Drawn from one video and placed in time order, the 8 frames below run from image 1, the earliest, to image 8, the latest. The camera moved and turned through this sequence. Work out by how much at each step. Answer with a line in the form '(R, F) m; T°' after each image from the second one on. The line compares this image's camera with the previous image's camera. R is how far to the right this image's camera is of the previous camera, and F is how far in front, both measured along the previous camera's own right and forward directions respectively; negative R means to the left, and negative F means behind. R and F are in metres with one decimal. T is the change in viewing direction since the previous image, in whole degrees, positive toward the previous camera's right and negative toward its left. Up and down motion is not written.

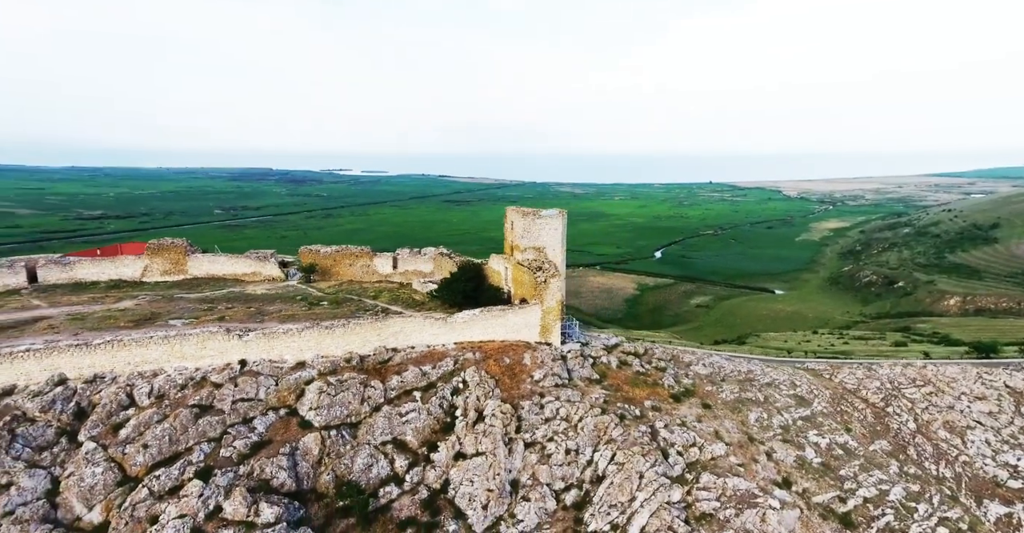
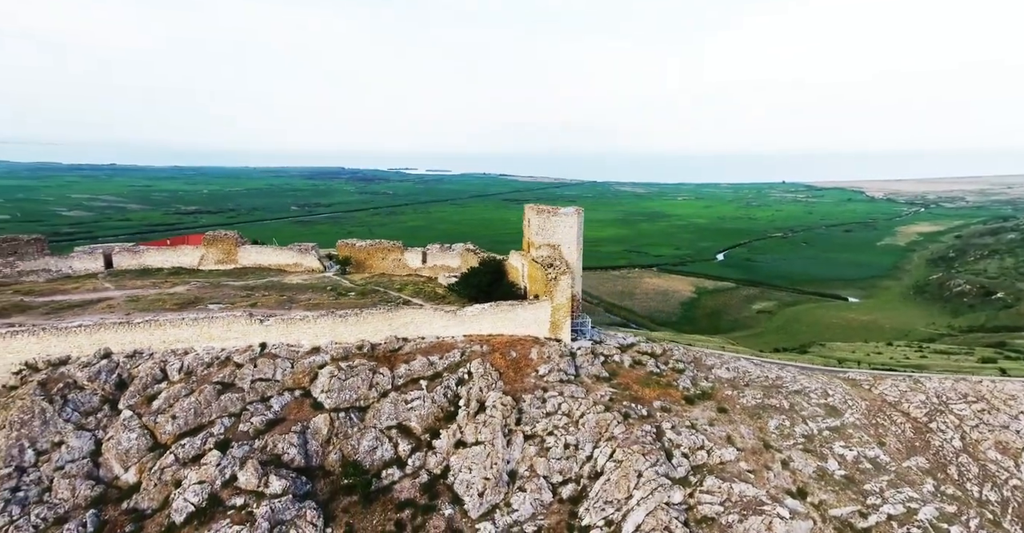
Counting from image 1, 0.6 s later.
(+1.4, -0.3) m; -6°
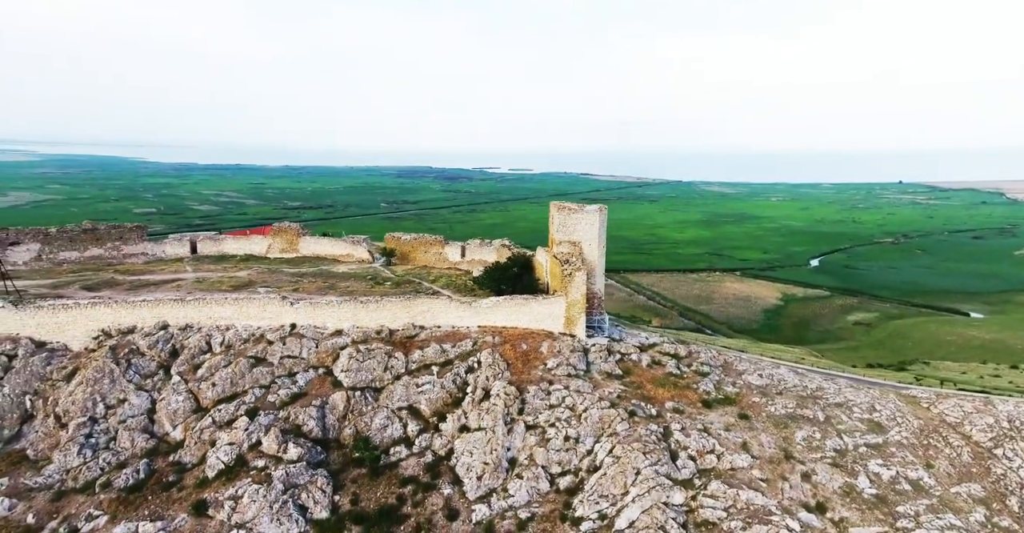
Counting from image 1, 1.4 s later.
(+1.9, -0.4) m; -8°
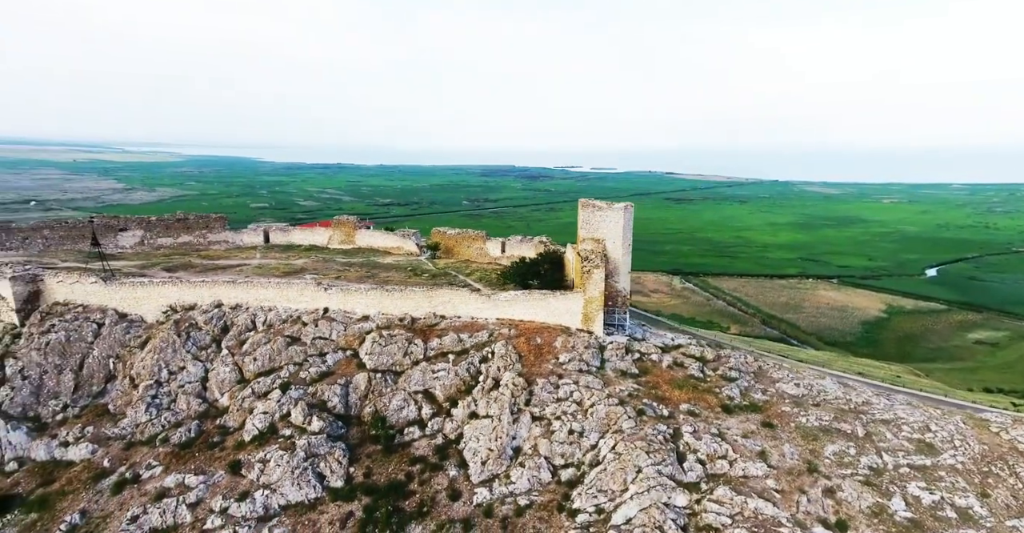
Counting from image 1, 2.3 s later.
(+1.9, -0.4) m; -8°
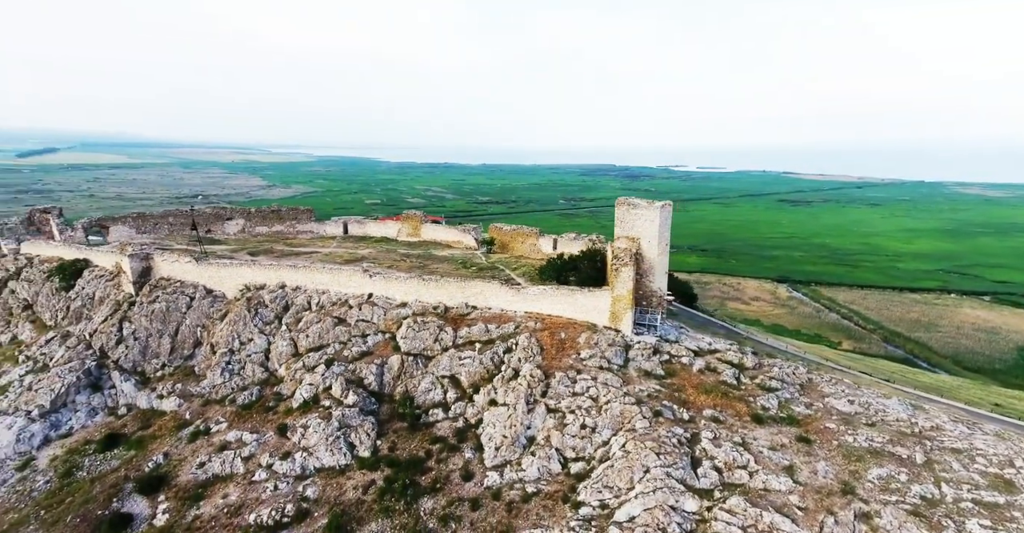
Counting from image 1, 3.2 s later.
(+2.2, -0.4) m; -10°
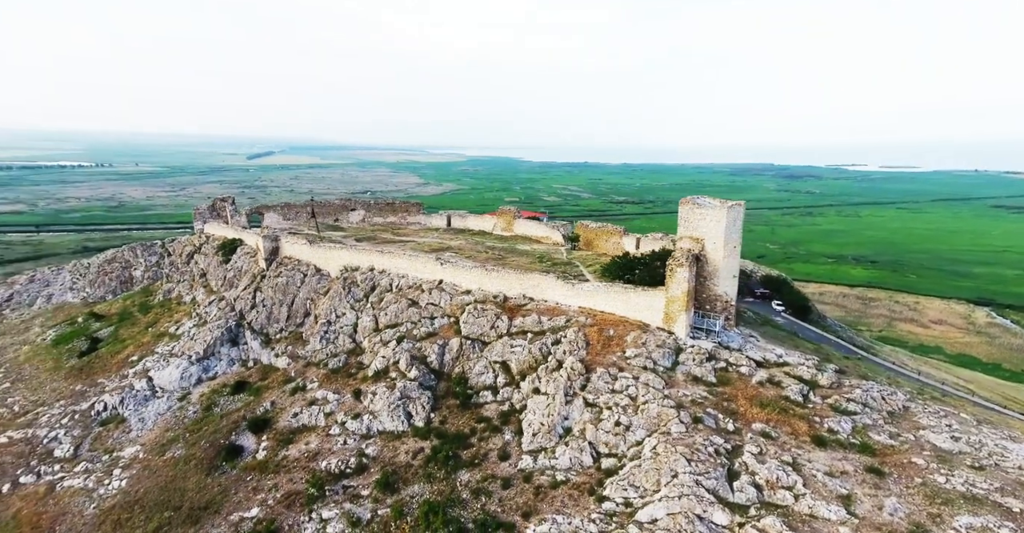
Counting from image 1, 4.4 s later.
(+2.7, -0.3) m; -14°
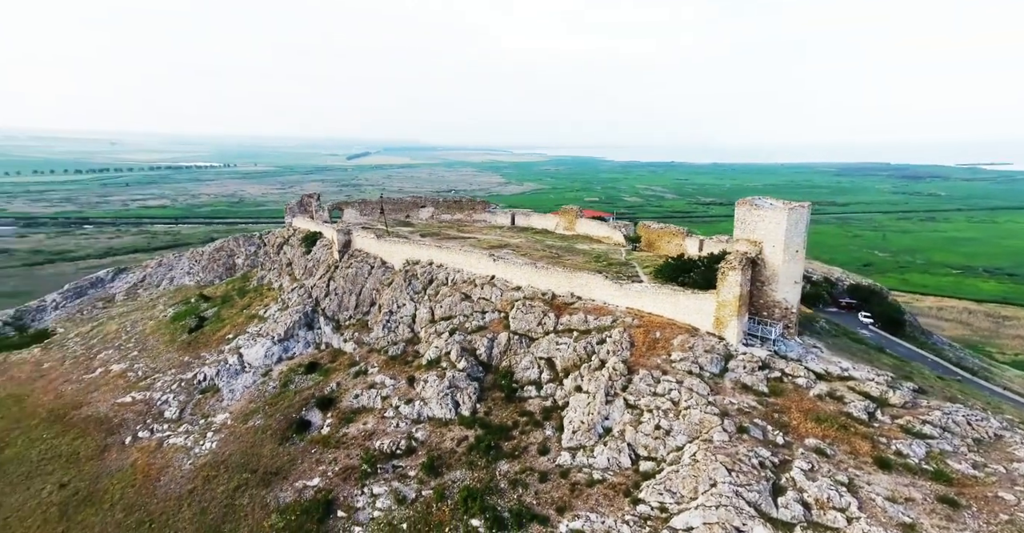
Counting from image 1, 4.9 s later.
(+1.0, -0.2) m; -8°
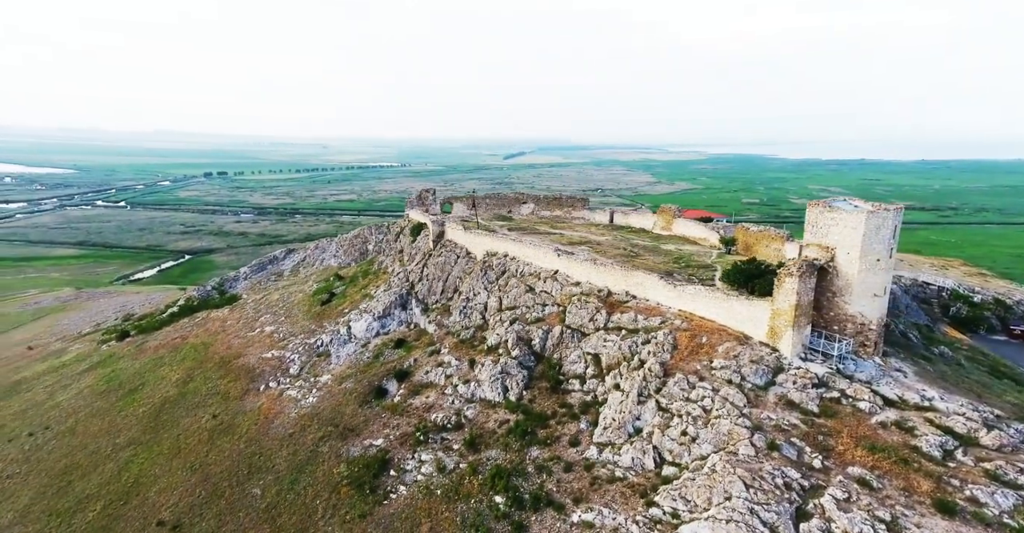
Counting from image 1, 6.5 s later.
(+3.3, -0.2) m; -16°
